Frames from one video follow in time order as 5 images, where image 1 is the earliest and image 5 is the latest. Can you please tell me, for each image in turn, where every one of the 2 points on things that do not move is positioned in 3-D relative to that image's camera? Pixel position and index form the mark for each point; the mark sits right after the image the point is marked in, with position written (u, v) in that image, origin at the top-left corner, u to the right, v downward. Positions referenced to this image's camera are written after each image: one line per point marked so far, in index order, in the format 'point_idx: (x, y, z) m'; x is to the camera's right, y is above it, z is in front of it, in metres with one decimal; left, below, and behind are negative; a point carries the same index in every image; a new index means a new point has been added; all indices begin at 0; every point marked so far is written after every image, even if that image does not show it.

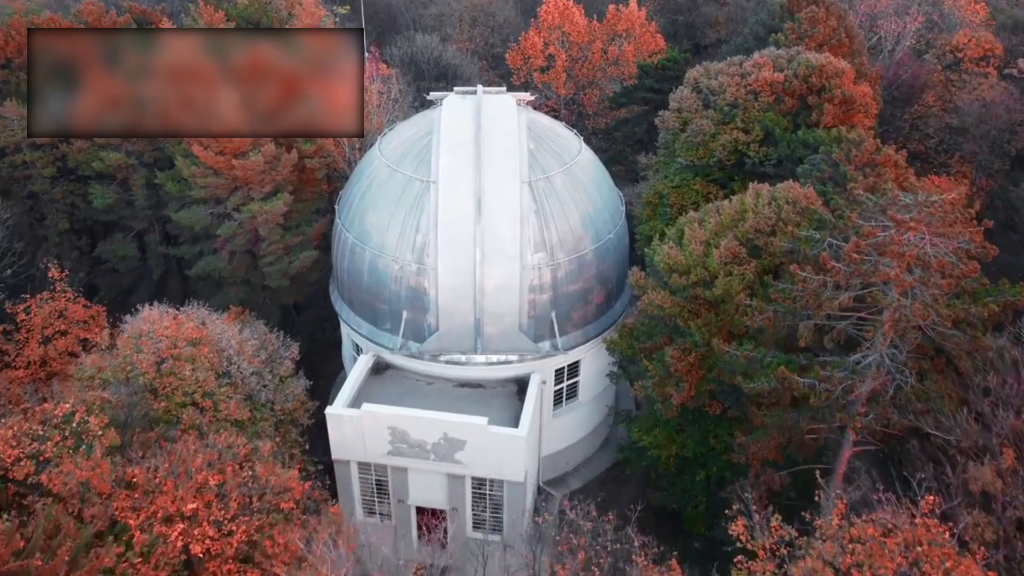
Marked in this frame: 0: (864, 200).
0: (+8.7, +2.2, +19.8) m
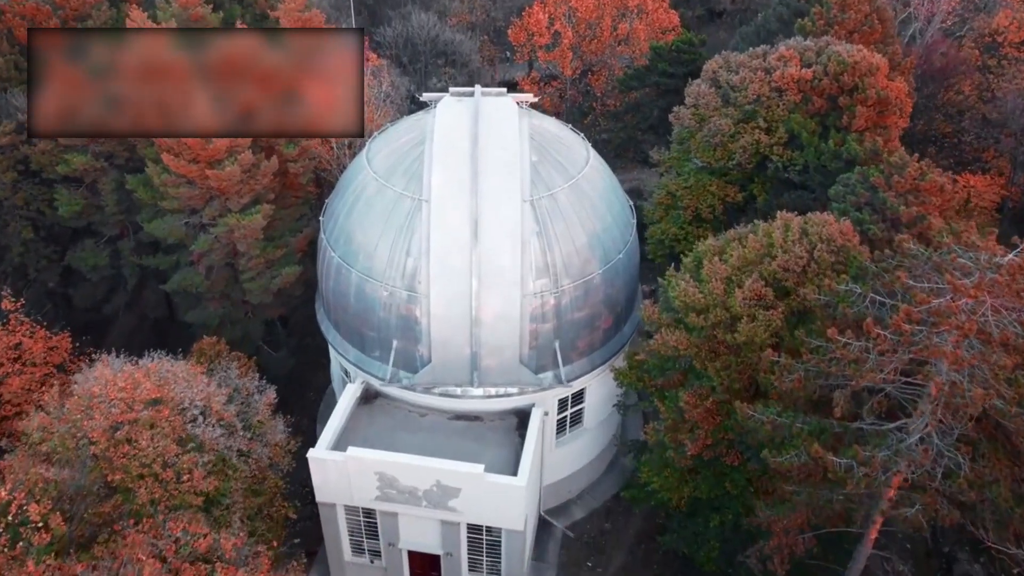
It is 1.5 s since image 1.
0: (+8.7, +0.8, +17.4) m
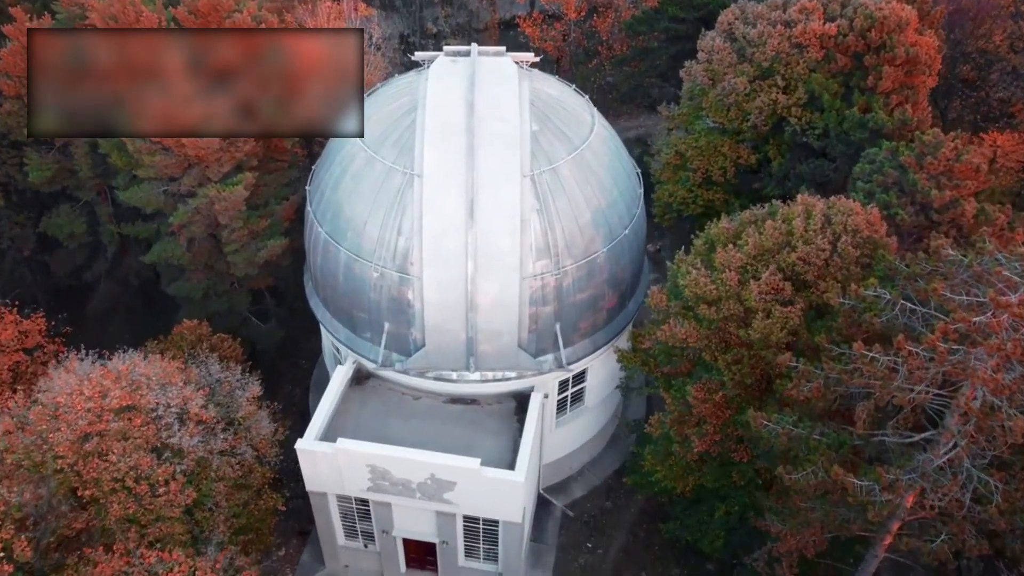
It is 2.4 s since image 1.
0: (+8.7, +0.7, +15.8) m
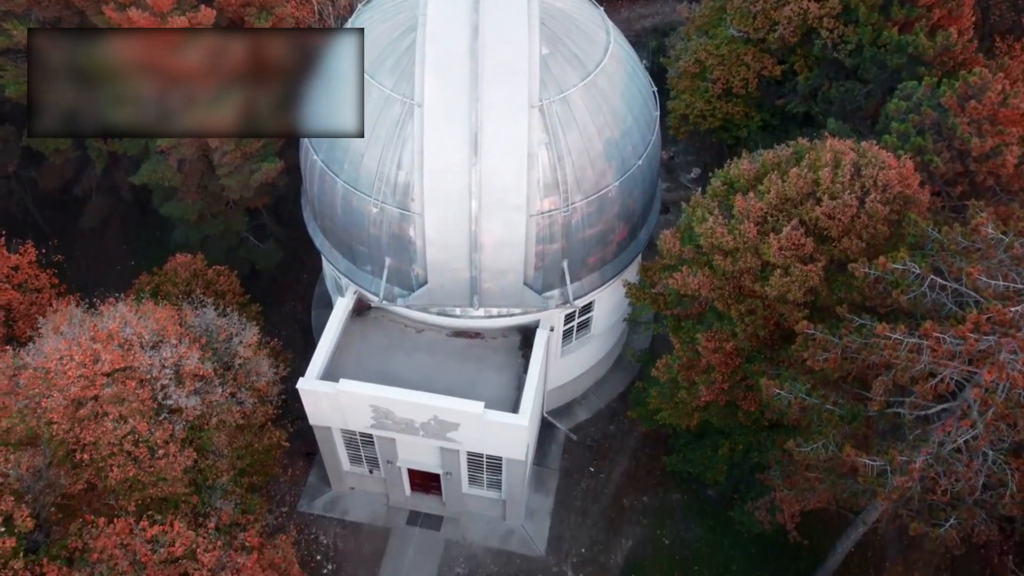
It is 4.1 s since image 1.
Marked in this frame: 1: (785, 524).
0: (+8.8, +1.1, +14.7) m
1: (+6.6, -5.7, +19.2) m
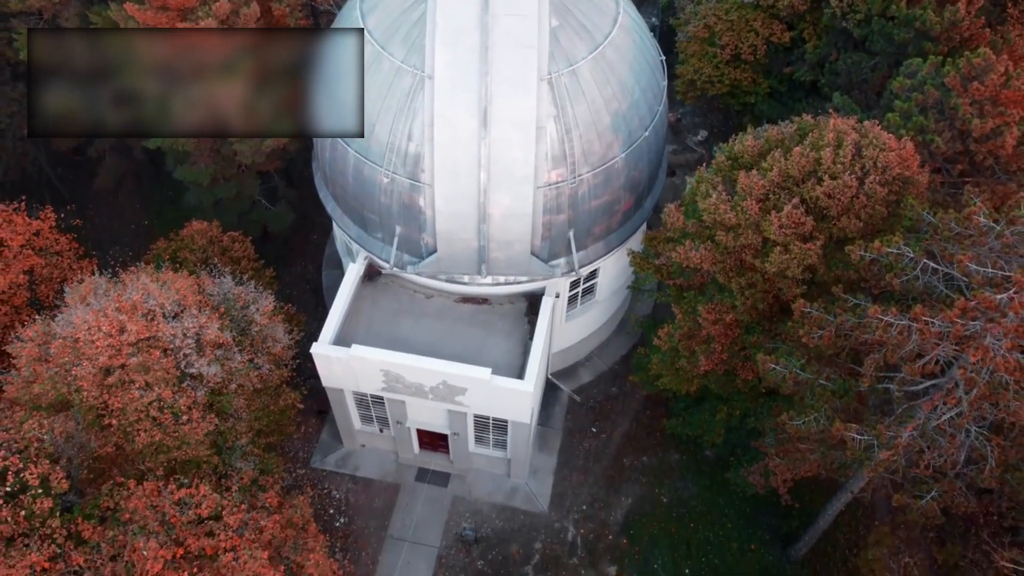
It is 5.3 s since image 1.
0: (+8.9, +1.4, +15.2) m
1: (+6.7, -5.1, +20.1) m
